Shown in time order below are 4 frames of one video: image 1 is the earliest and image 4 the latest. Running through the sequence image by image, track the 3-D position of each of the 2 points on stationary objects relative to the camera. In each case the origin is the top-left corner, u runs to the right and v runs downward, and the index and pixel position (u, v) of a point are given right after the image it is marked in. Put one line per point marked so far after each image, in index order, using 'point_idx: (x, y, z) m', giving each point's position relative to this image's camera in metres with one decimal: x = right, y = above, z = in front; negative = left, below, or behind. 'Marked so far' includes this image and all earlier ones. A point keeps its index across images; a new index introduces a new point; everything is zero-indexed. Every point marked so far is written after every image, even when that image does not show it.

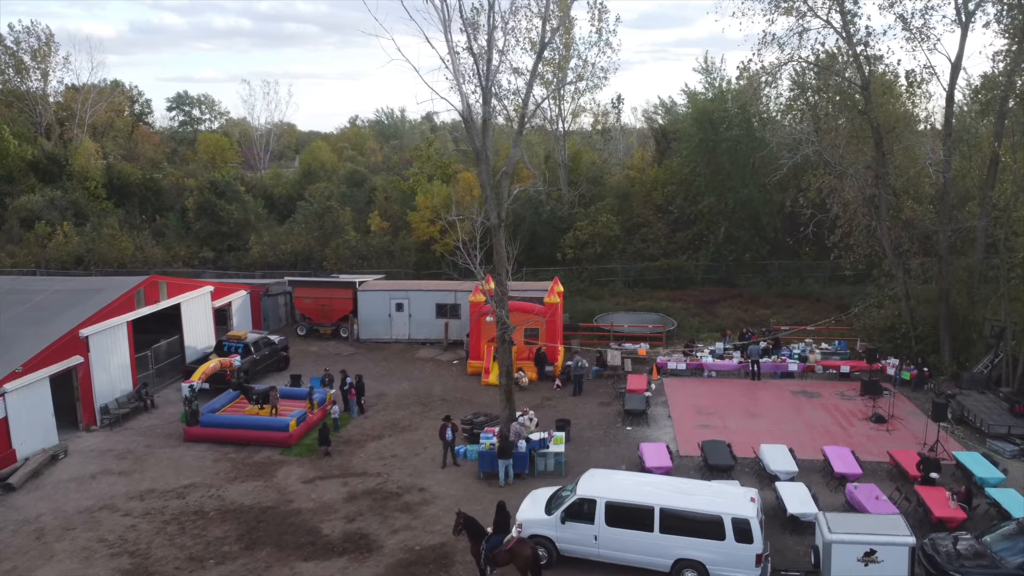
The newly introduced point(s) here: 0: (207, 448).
0: (-7.8, -4.1, +17.8) m
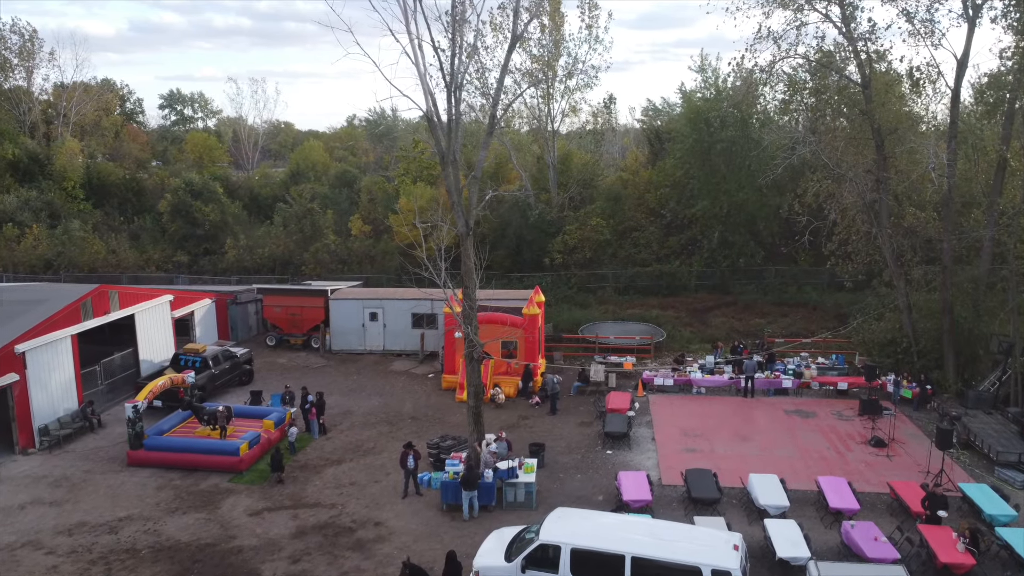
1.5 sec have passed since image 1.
0: (-8.5, -4.4, +16.4) m
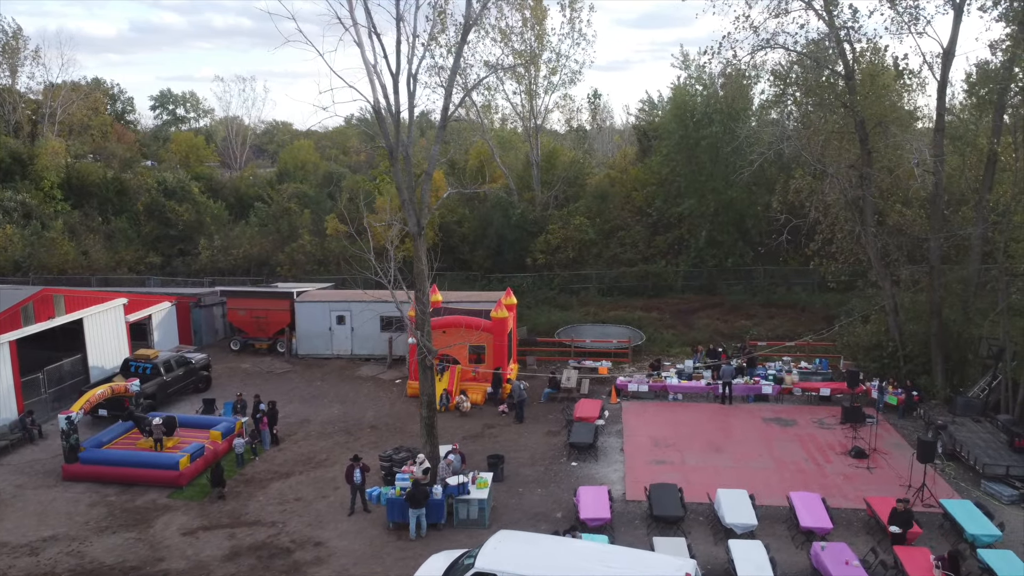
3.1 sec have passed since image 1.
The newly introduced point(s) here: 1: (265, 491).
0: (-9.5, -4.5, +15.5) m
1: (-5.5, -4.5, +15.5) m
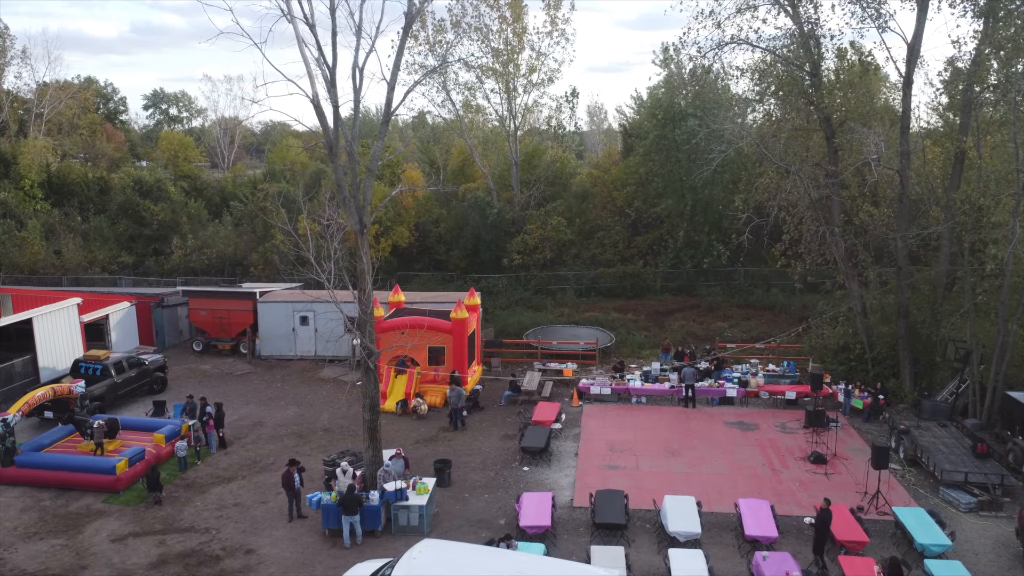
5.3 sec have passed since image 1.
0: (-10.6, -4.5, +15.1) m
1: (-6.6, -4.5, +15.0) m
